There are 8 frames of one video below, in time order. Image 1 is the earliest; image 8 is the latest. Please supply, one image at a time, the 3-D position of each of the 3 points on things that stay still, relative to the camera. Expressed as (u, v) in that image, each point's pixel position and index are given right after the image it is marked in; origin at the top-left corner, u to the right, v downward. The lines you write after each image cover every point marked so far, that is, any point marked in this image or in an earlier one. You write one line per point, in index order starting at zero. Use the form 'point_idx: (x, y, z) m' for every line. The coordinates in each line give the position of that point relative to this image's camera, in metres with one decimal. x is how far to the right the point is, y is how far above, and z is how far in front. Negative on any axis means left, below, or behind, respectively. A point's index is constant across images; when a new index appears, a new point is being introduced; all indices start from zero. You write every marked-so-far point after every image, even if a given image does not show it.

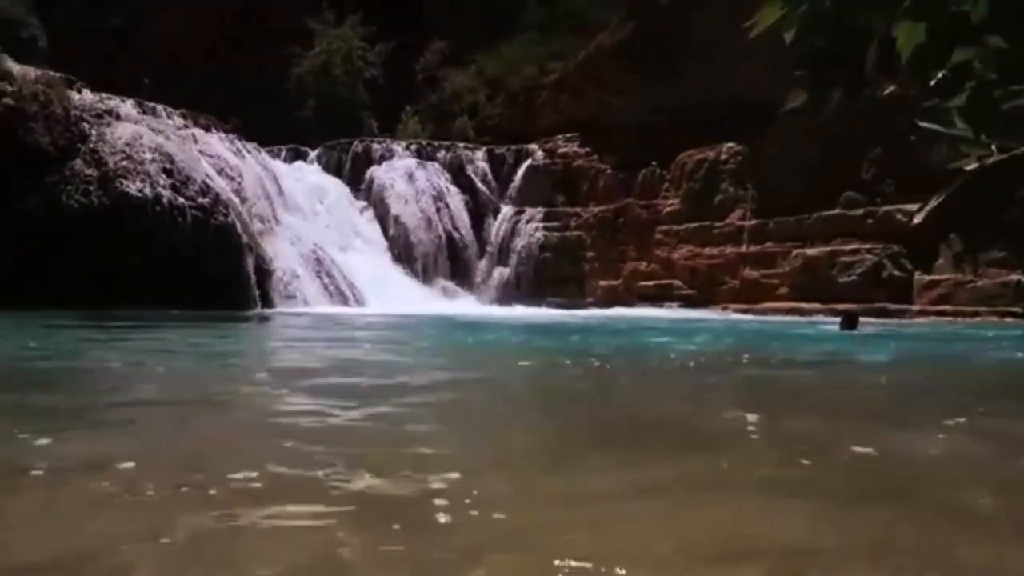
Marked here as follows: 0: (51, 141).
0: (-7.4, +2.4, +17.9) m
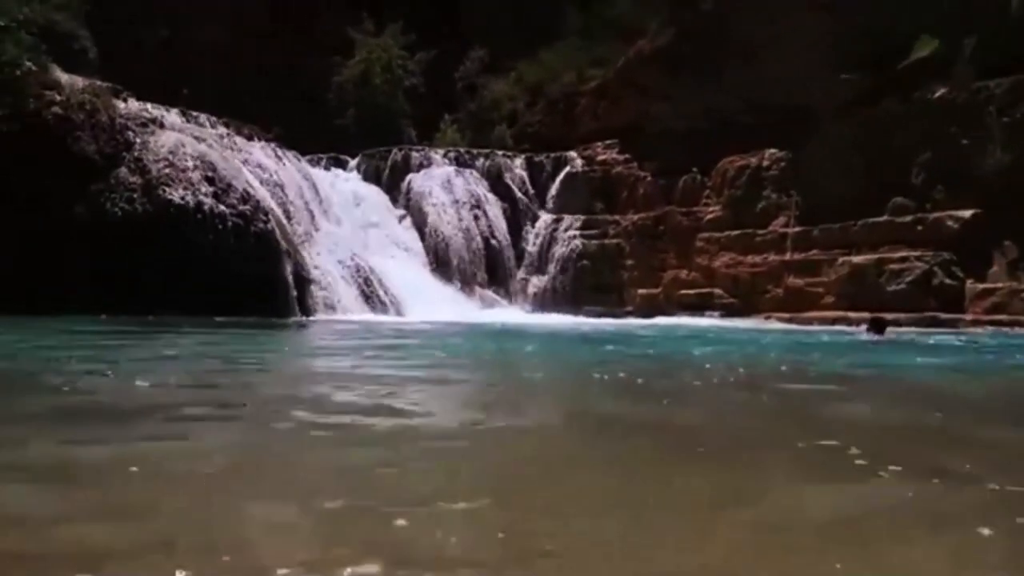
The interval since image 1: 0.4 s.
0: (-6.7, +2.2, +17.9) m
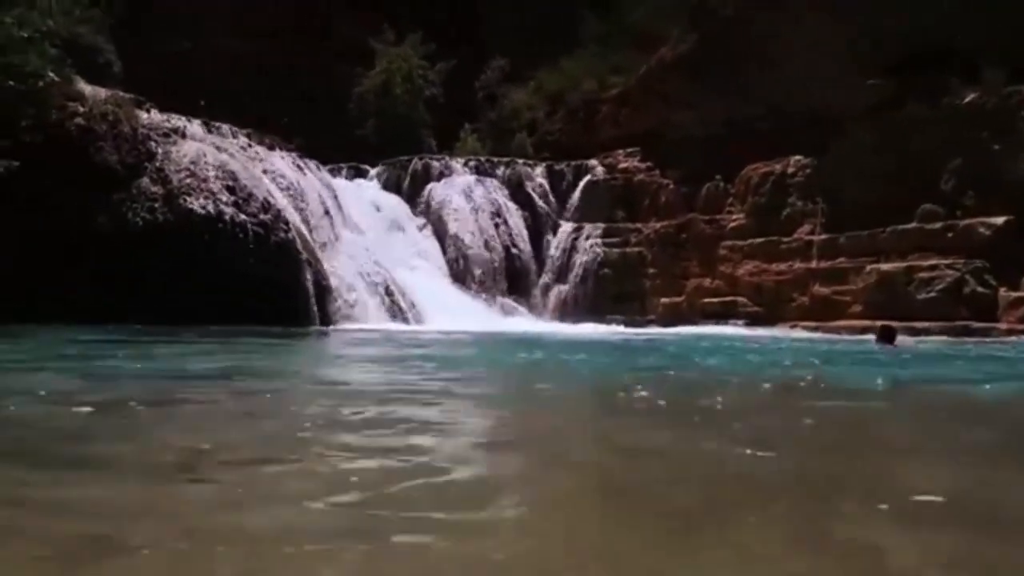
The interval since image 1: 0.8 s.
0: (-6.4, +2.1, +17.9) m
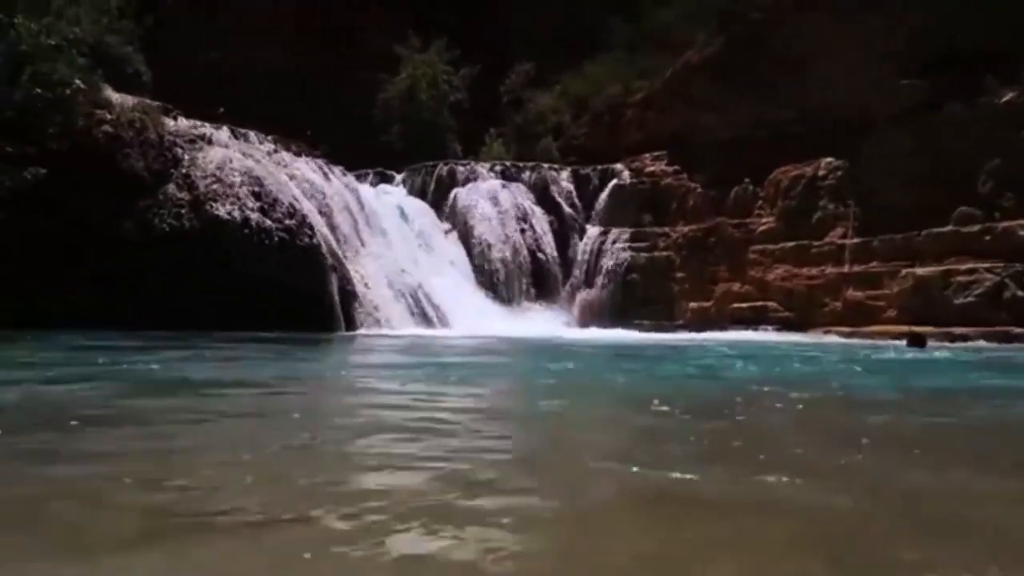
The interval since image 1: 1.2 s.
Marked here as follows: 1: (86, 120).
0: (-6.0, +2.0, +17.9) m
1: (-6.7, +2.6, +17.5) m
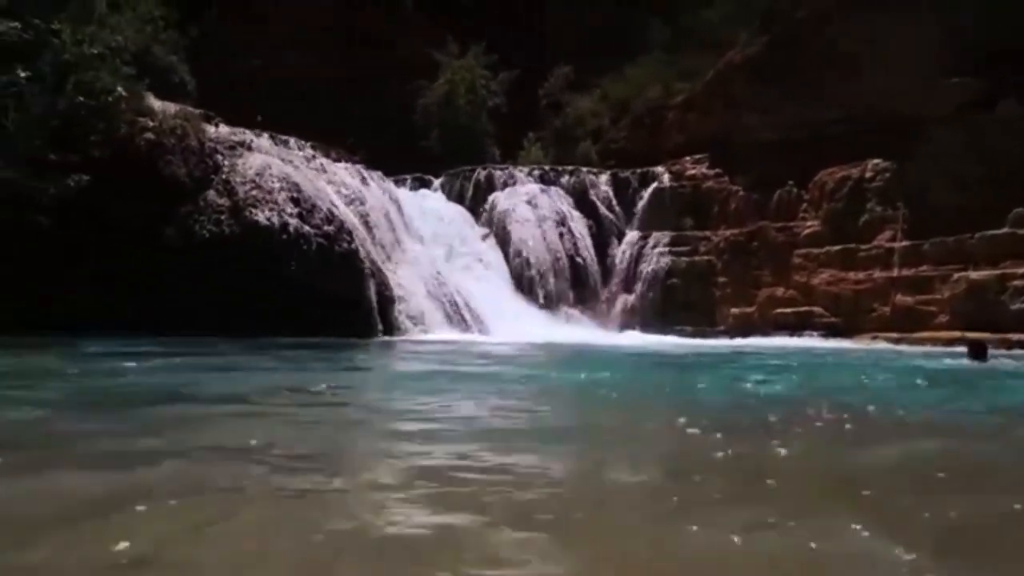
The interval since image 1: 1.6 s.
0: (-5.3, +1.9, +17.8) m
1: (-6.1, +2.5, +17.5) m
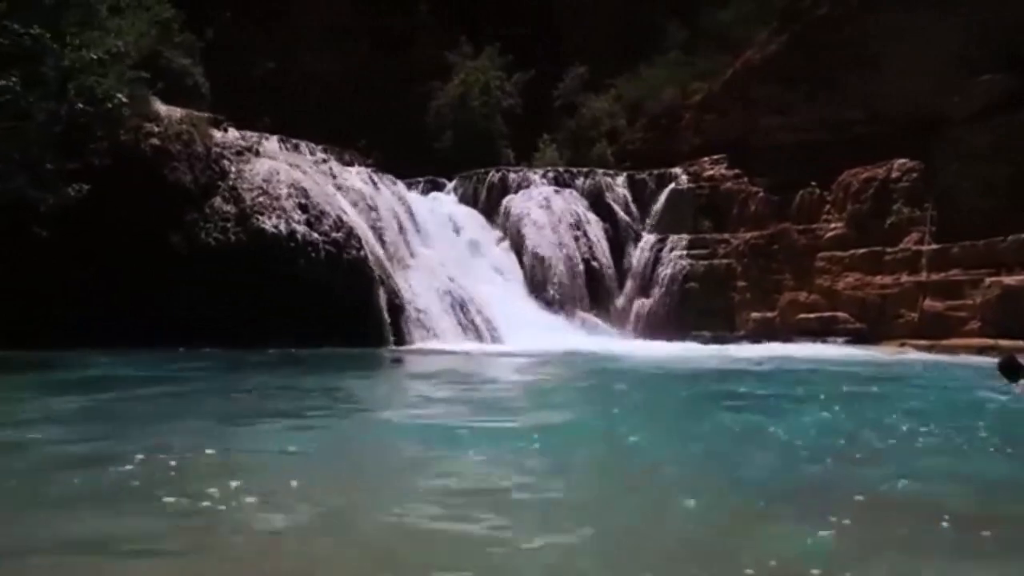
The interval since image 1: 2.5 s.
0: (-5.1, +1.8, +17.4) m
1: (-5.9, +2.4, +17.1) m
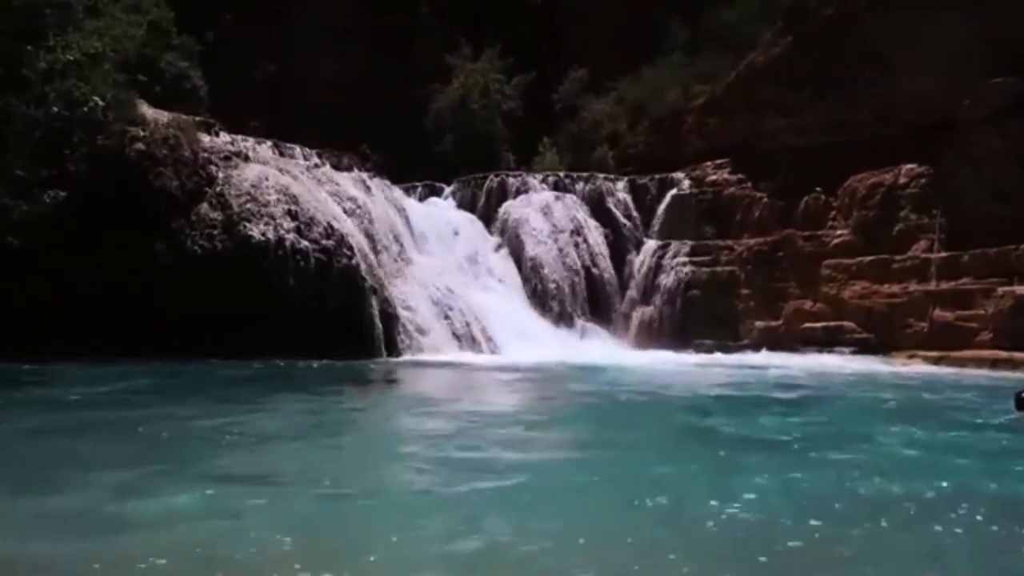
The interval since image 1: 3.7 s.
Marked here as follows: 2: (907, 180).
0: (-5.2, +1.6, +16.9) m
1: (-5.9, +2.3, +16.6) m
2: (+6.8, +1.9, +19.0) m
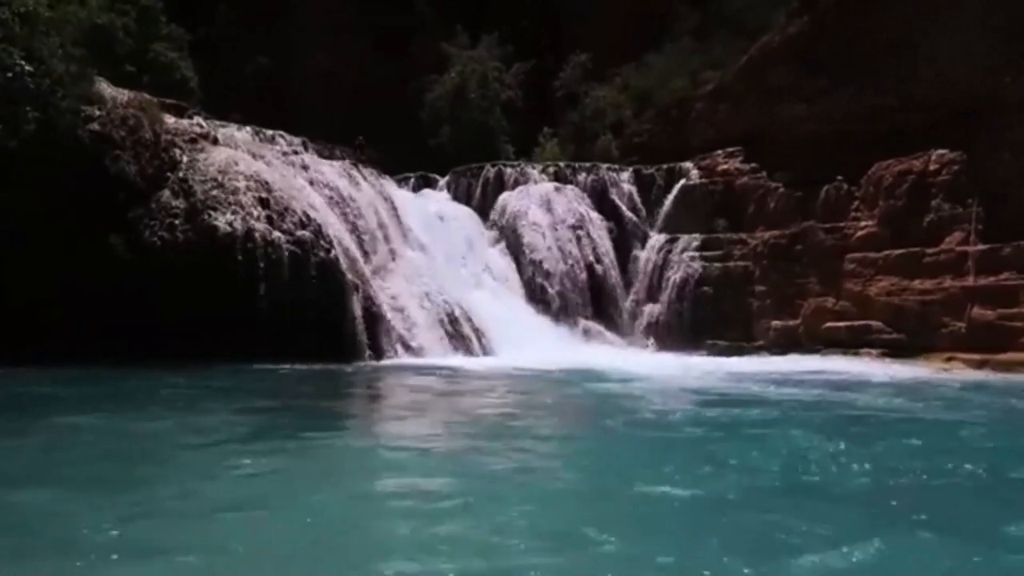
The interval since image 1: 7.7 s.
0: (-5.2, +1.7, +15.5) m
1: (-6.0, +2.3, +15.2) m
2: (+6.7, +1.9, +17.5) m
